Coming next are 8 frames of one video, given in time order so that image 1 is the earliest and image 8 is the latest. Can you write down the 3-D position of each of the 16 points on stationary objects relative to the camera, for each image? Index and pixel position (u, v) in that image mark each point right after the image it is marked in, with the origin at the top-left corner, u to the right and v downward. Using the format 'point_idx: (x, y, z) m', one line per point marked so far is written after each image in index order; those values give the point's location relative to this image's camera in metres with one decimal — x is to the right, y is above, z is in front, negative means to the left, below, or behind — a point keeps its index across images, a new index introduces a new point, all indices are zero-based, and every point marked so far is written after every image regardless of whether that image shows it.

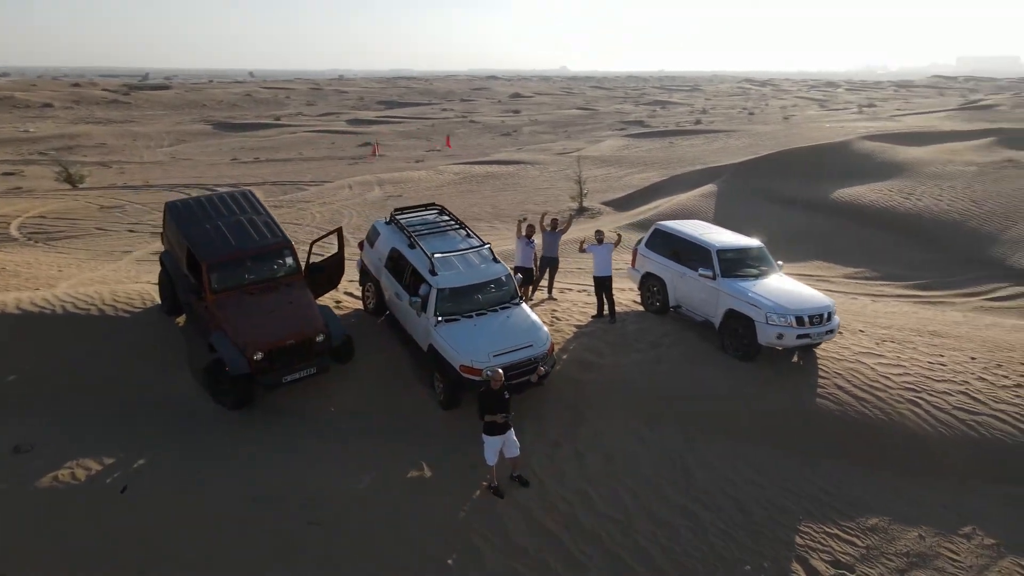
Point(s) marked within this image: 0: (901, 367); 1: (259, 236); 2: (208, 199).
0: (+5.3, -1.1, +9.8) m
1: (-2.9, +0.6, +8.4) m
2: (-3.7, +1.0, +8.8) m
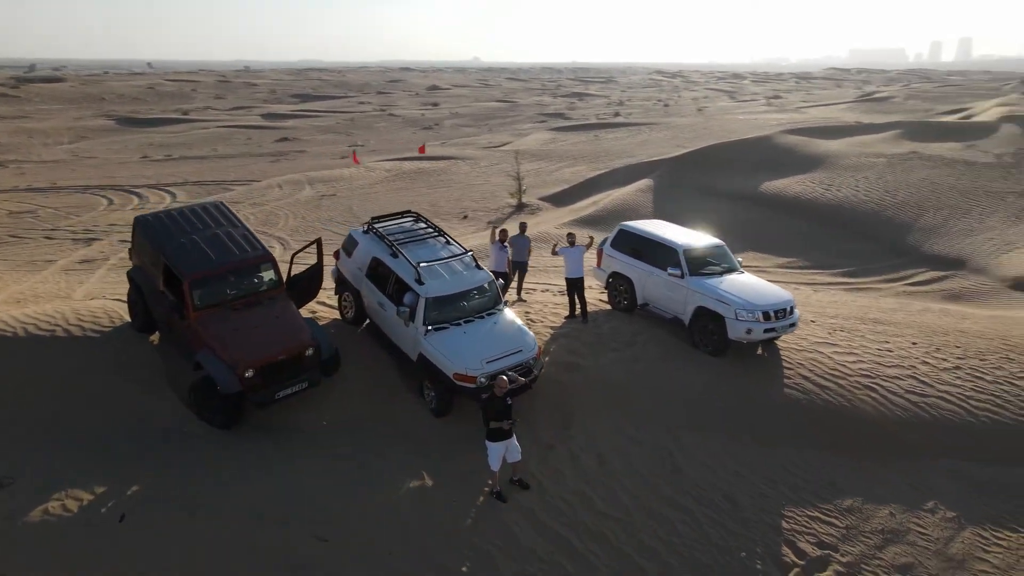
0: (+5.0, -1.0, +10.5) m
1: (-3.0, +0.4, +8.2) m
2: (-3.9, +0.9, +8.6) m
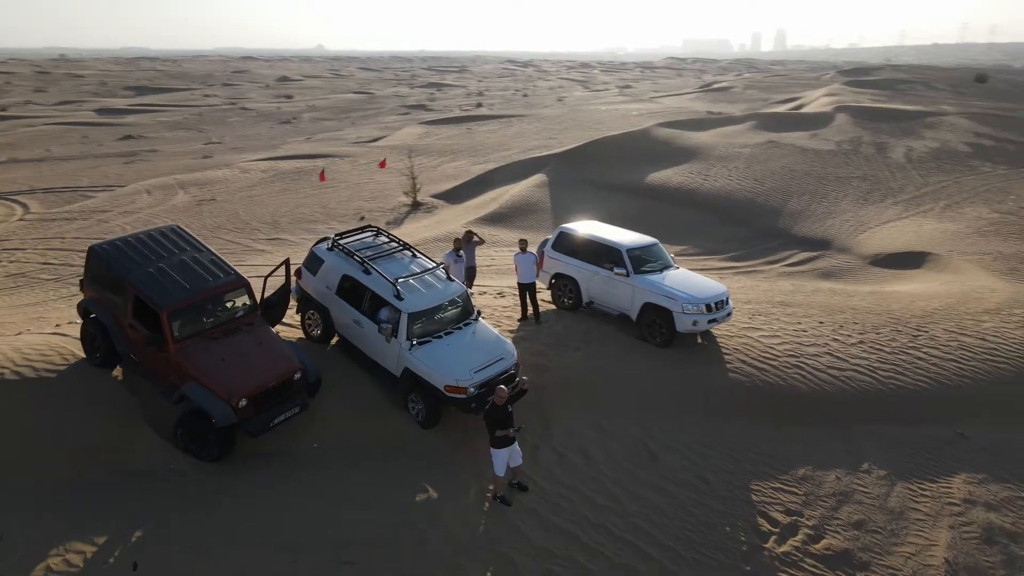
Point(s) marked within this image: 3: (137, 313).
0: (+4.2, -0.8, +11.7) m
1: (-3.2, +0.1, +7.9) m
2: (-4.2, +0.5, +8.1) m
3: (-3.8, -0.3, +7.6) m
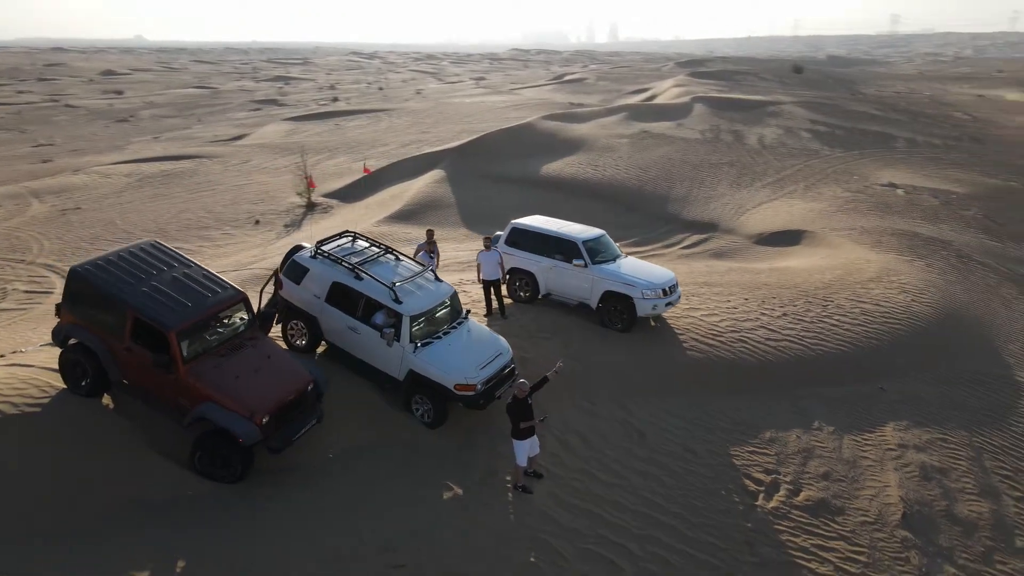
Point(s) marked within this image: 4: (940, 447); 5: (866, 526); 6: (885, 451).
0: (+3.5, -0.5, +12.7) m
1: (-3.1, -0.1, +7.6) m
2: (-4.1, +0.3, +7.6) m
3: (-3.6, -0.5, +7.1) m
4: (+6.1, -2.2, +10.4) m
5: (+4.1, -2.7, +8.4) m
6: (+5.1, -2.2, +9.9) m
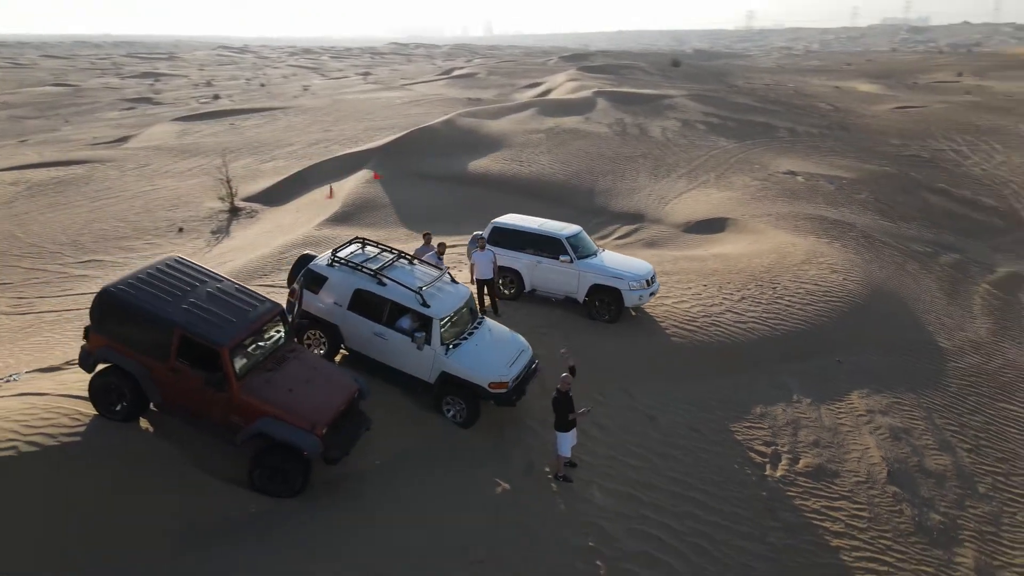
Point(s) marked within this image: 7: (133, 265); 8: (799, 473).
0: (+3.2, -0.3, +13.5) m
1: (-2.7, -0.2, +7.4) m
2: (-3.7, +0.1, +7.3) m
3: (-3.1, -0.6, +6.9) m
4: (+6.1, -1.9, +11.5) m
5: (+4.5, -2.5, +9.4) m
6: (+5.2, -1.9, +11.0) m
7: (-9.8, +0.6, +18.9) m
8: (+3.7, -2.4, +9.4) m
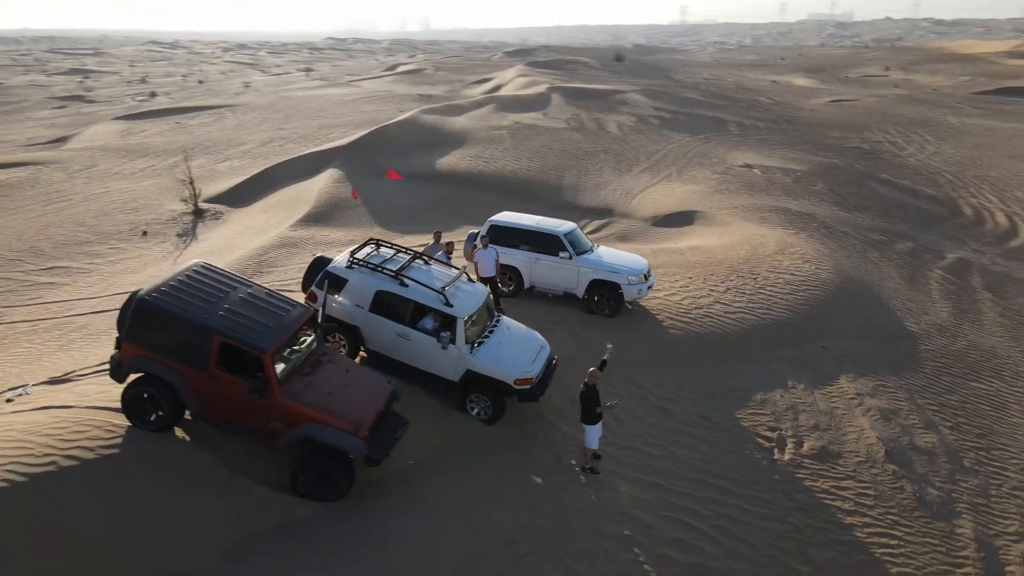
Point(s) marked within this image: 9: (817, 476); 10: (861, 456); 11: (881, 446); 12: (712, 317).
0: (+3.1, -0.1, +13.8) m
1: (-2.3, -0.2, +7.3) m
2: (-3.3, +0.1, +7.1) m
3: (-2.7, -0.7, +6.8) m
4: (+6.2, -1.7, +12.1) m
5: (+4.7, -2.4, +9.8) m
6: (+5.3, -1.8, +11.5) m
7: (-10.3, +0.4, +18.3) m
8: (+3.9, -2.2, +9.8) m
9: (+3.9, -2.4, +9.4) m
10: (+4.8, -2.3, +10.0) m
11: (+5.2, -2.2, +10.3) m
12: (+3.5, -0.5, +13.0) m
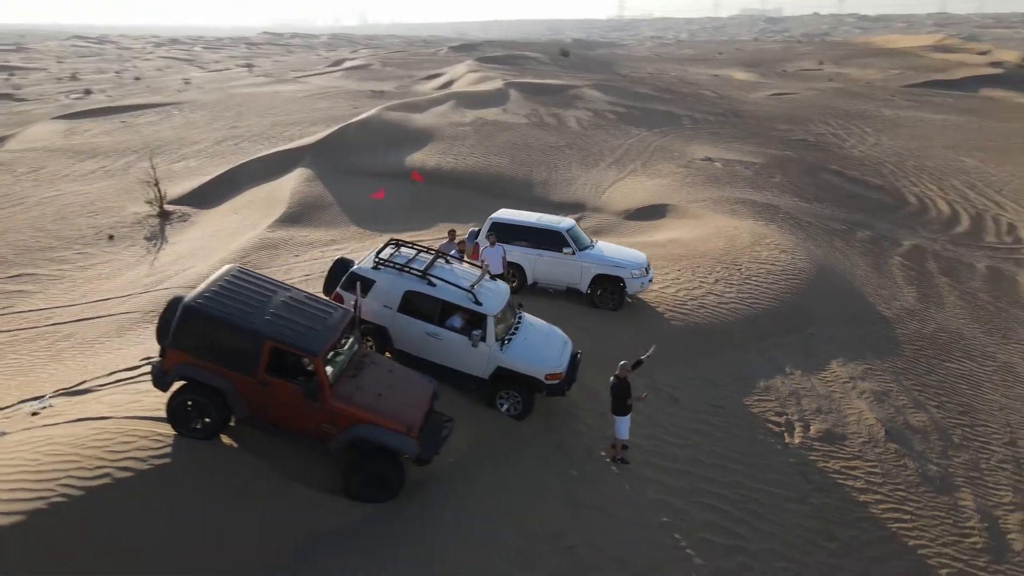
0: (+3.0, 0.0, +14.2) m
1: (-1.9, -0.3, +7.3) m
2: (-2.9, 0.0, +7.0) m
3: (-2.2, -0.7, +6.8) m
4: (+6.3, -1.5, +12.7) m
5: (+5.0, -2.2, +10.3) m
6: (+5.4, -1.6, +12.0) m
7: (-10.6, +0.3, +17.7) m
8: (+4.2, -2.1, +10.2) m
9: (+4.2, -2.3, +9.9) m
10: (+5.0, -2.1, +10.5) m
11: (+5.4, -2.0, +10.8) m
12: (+3.5, -0.4, +13.4) m
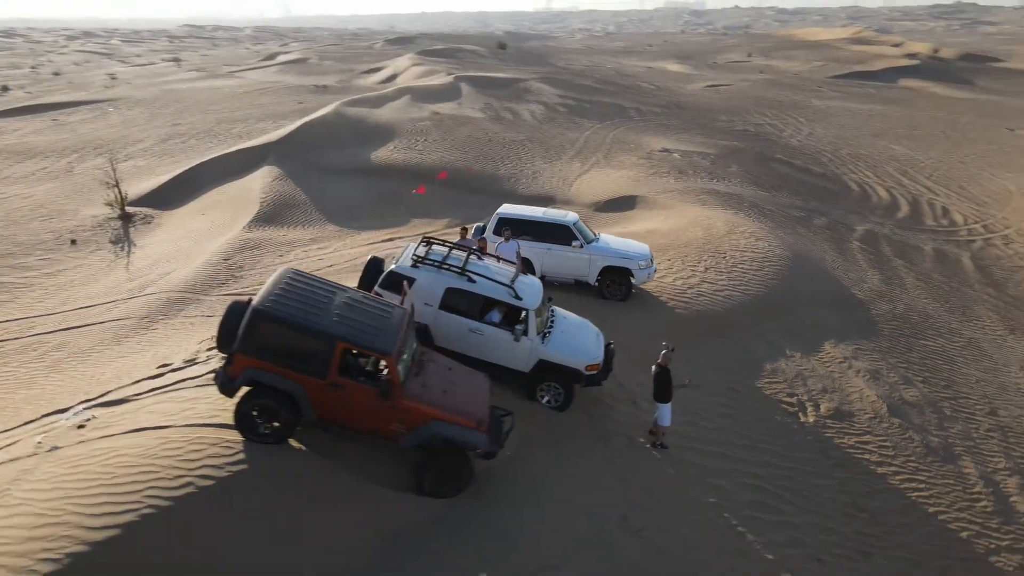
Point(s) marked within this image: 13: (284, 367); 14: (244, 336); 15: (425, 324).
0: (+3.0, +0.2, +14.6) m
1: (-1.3, -0.3, +7.3) m
2: (-2.3, 0.0, +7.0) m
3: (-1.5, -0.7, +6.7) m
4: (+6.4, -1.2, +13.4) m
5: (+5.4, -2.0, +10.9) m
6: (+5.6, -1.3, +12.6) m
7: (-10.9, +0.1, +16.9) m
8: (+4.6, -1.9, +10.8) m
9: (+4.7, -2.1, +10.4) m
10: (+5.4, -1.9, +11.1) m
11: (+5.8, -1.8, +11.5) m
12: (+3.6, -0.1, +13.8) m
13: (-2.1, -0.7, +6.7) m
14: (-2.4, -0.4, +6.7) m
15: (-1.1, -0.4, +8.9) m
